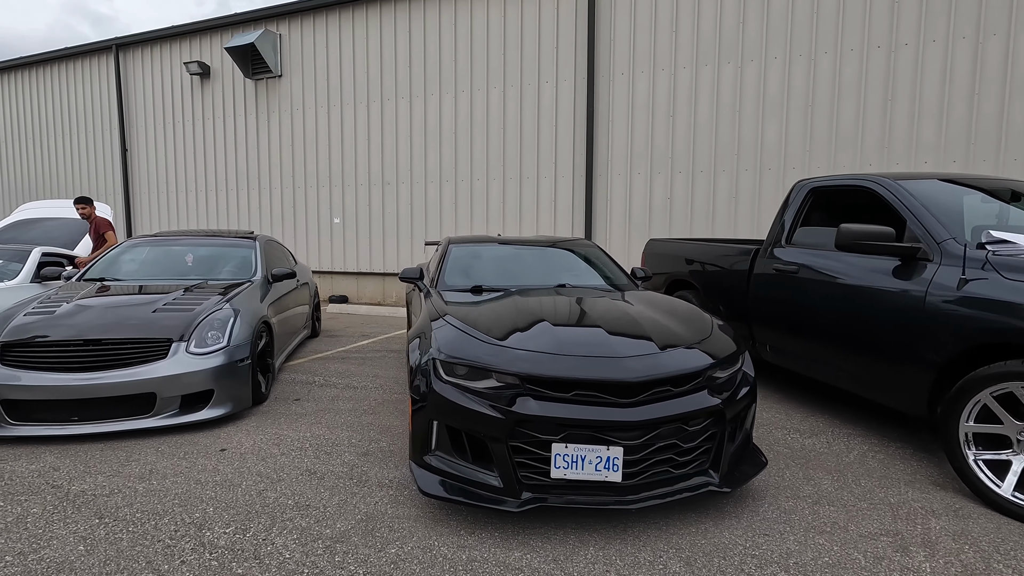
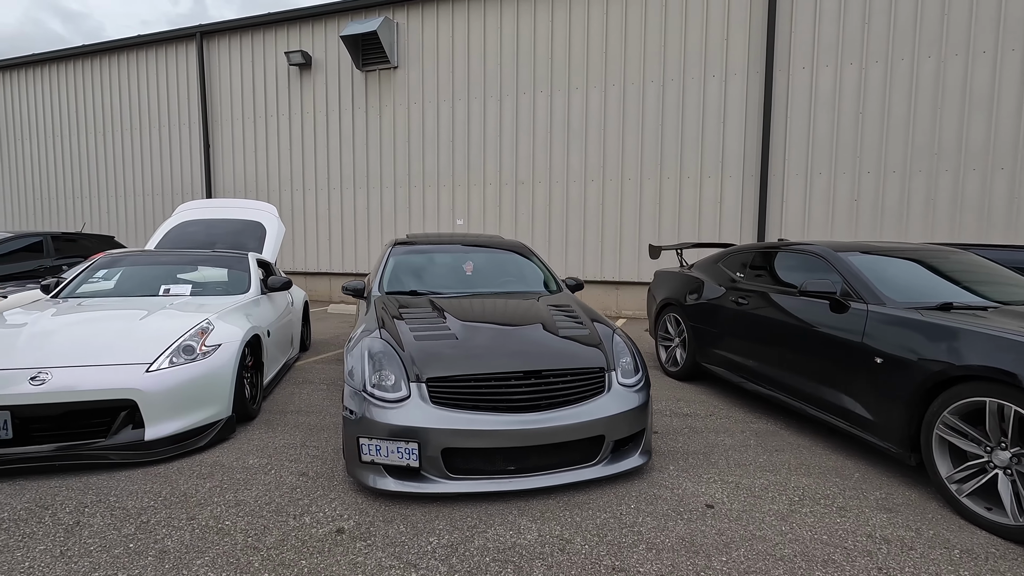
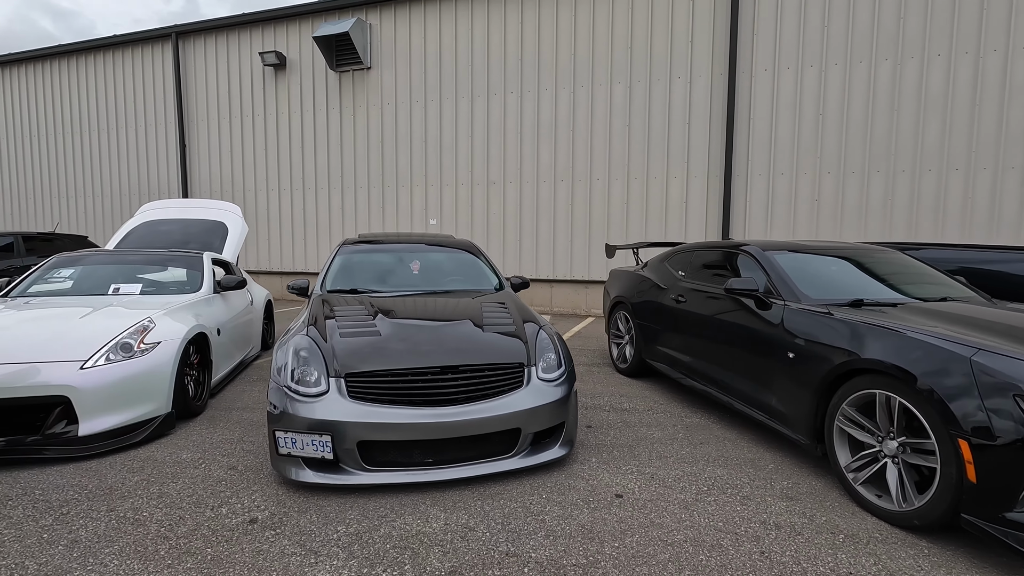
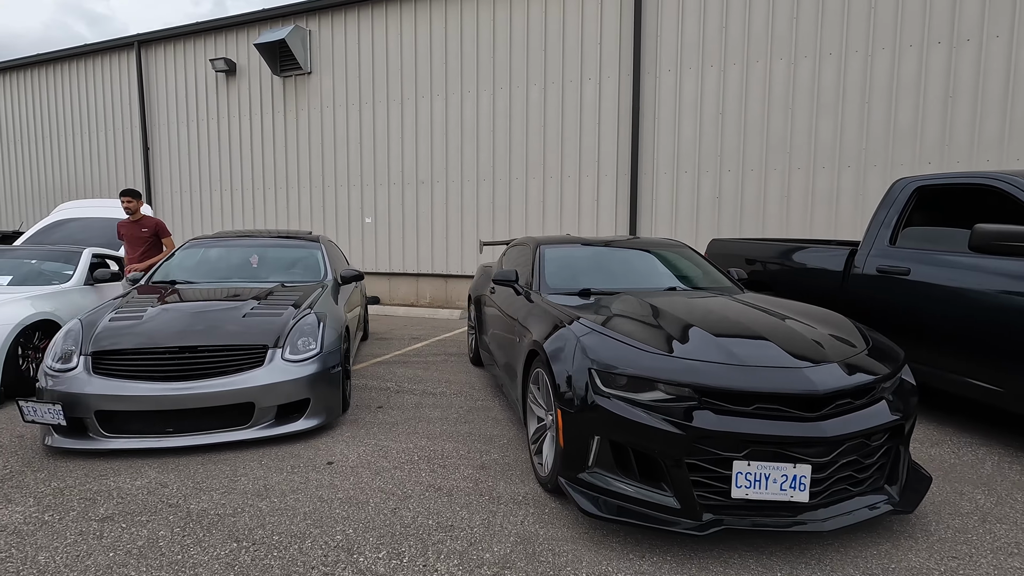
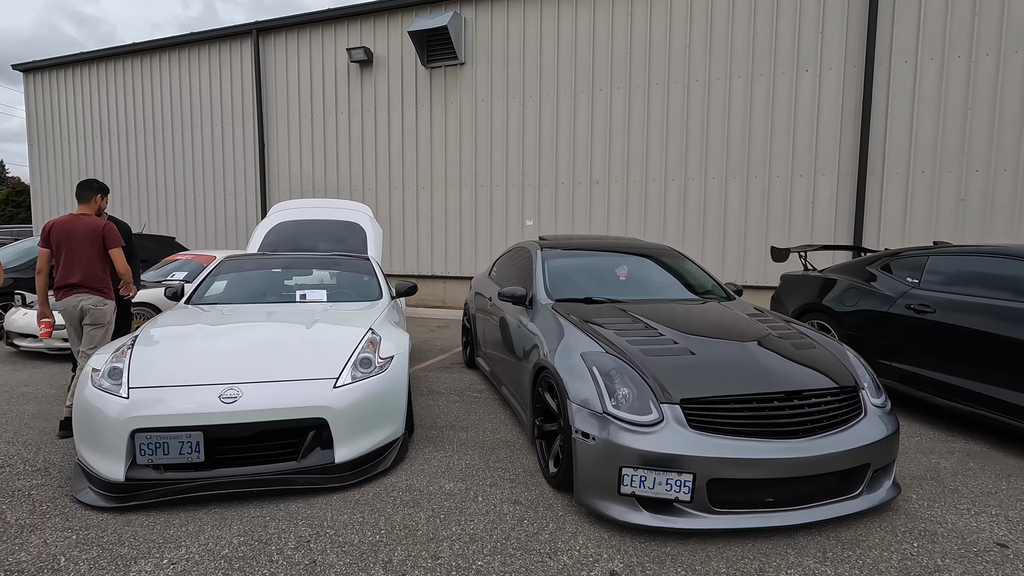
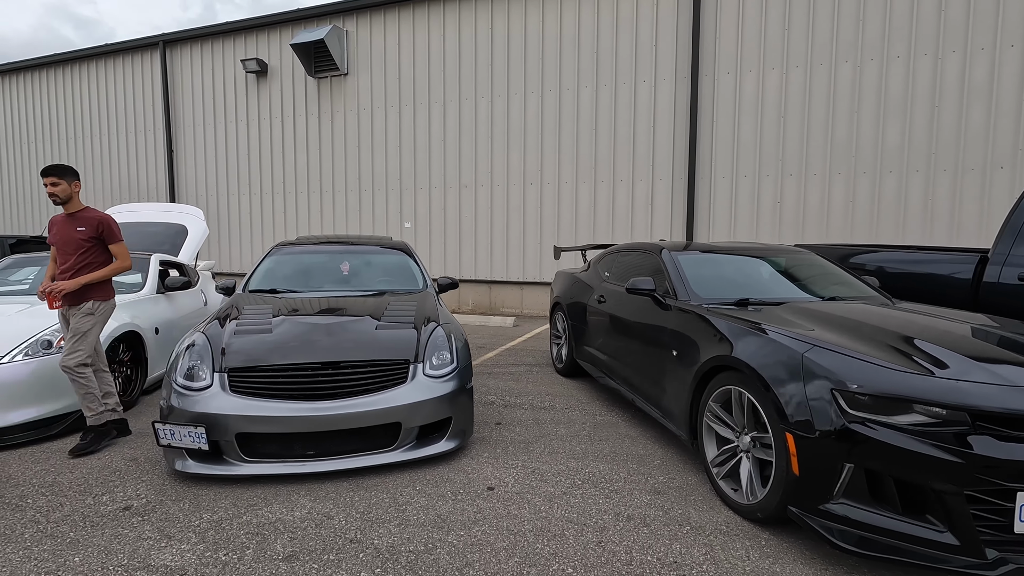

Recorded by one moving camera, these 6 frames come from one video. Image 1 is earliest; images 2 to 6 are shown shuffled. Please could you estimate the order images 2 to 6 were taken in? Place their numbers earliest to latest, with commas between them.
4, 6, 3, 2, 5
